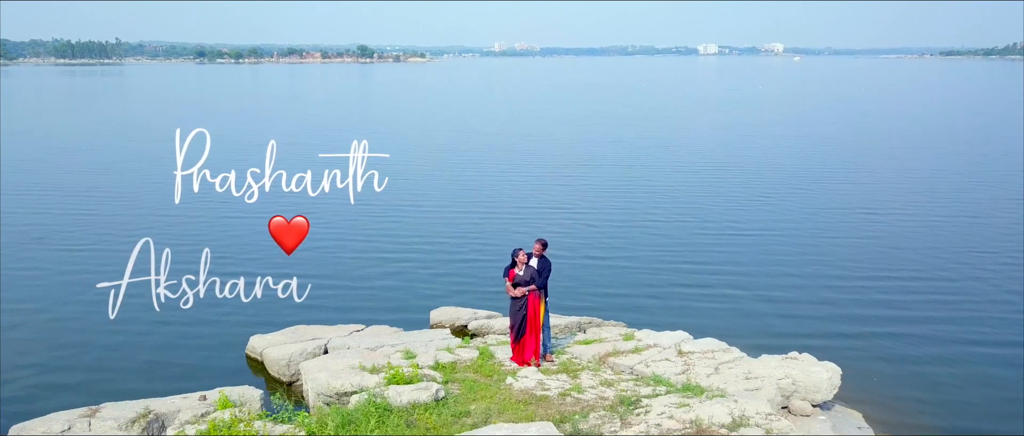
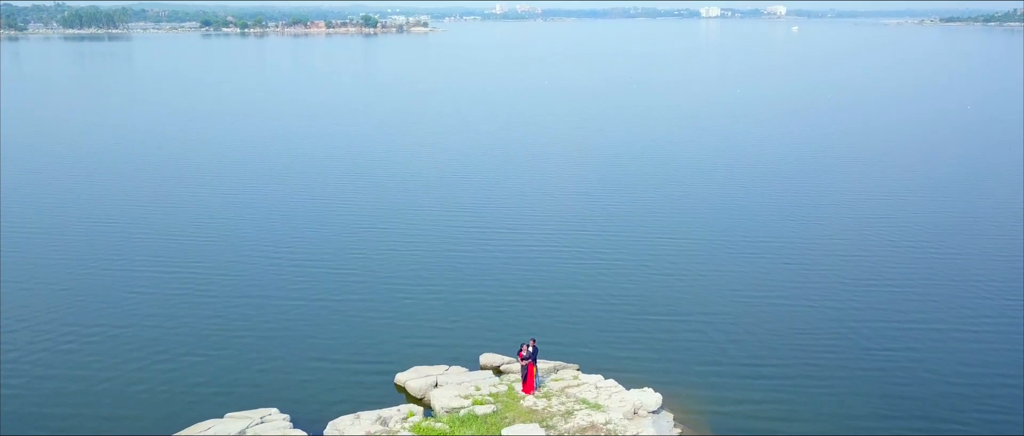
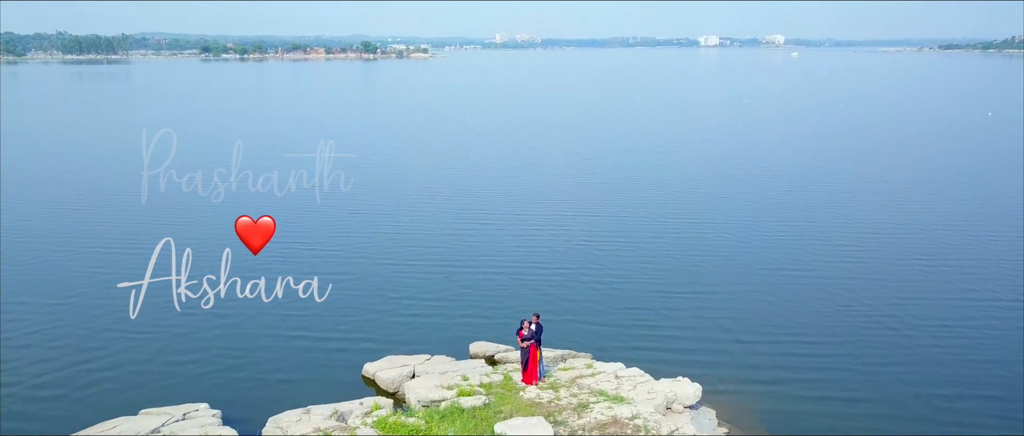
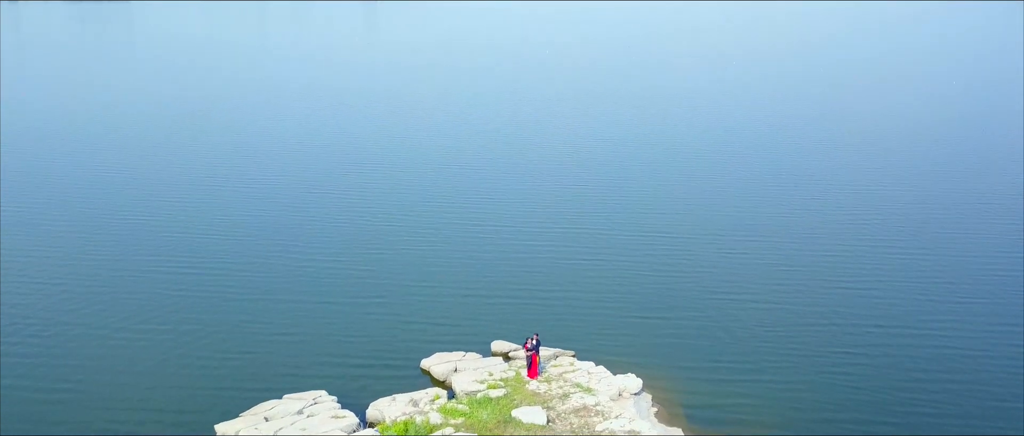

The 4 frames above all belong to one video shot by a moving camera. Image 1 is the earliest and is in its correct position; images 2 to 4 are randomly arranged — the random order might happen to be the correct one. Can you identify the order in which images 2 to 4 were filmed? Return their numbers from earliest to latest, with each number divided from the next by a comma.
3, 2, 4
